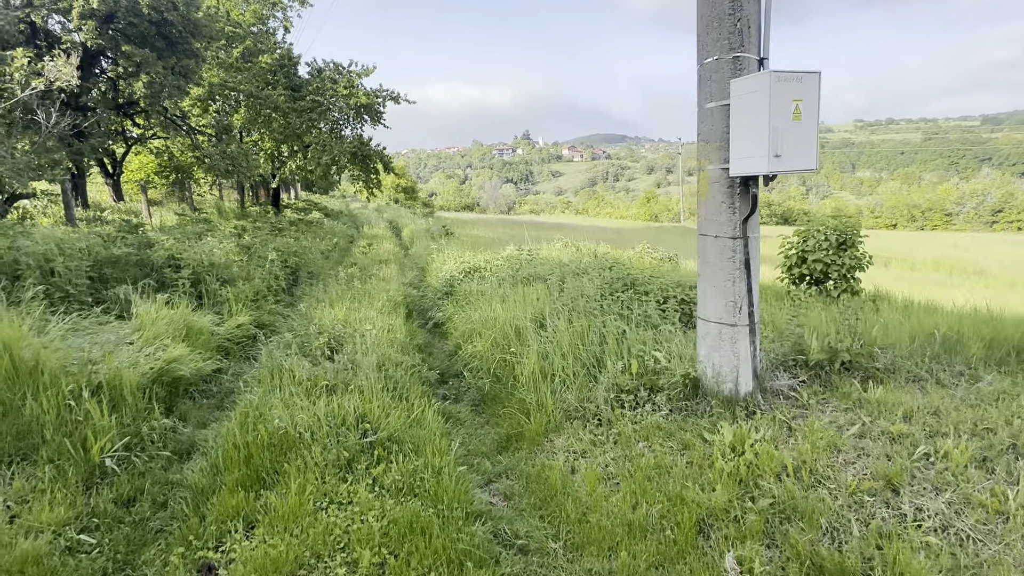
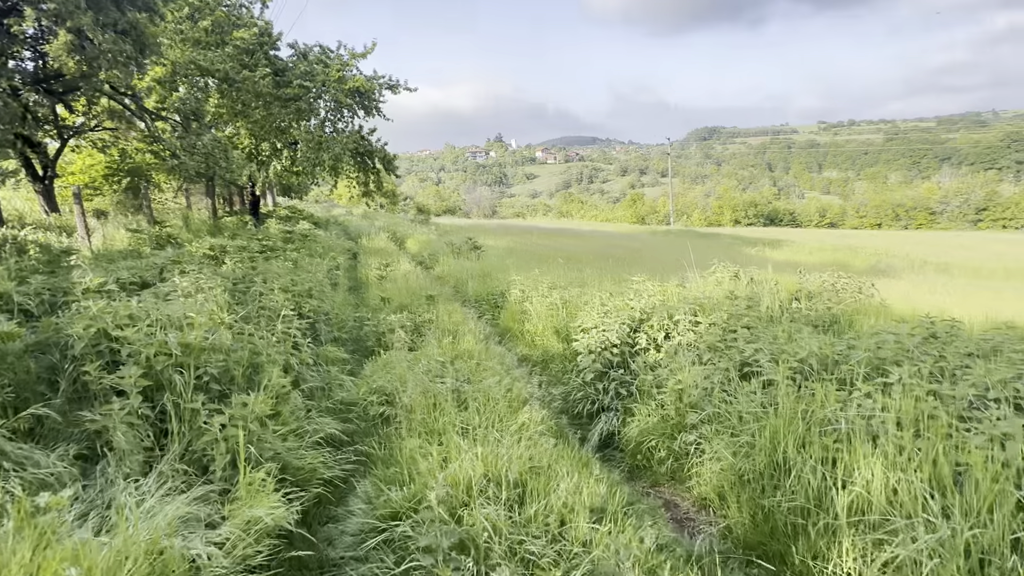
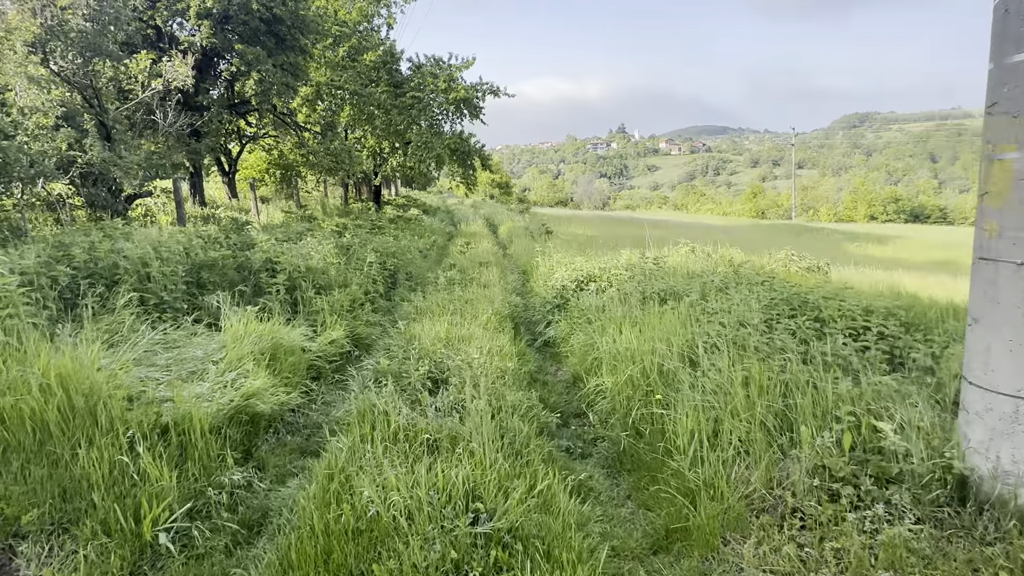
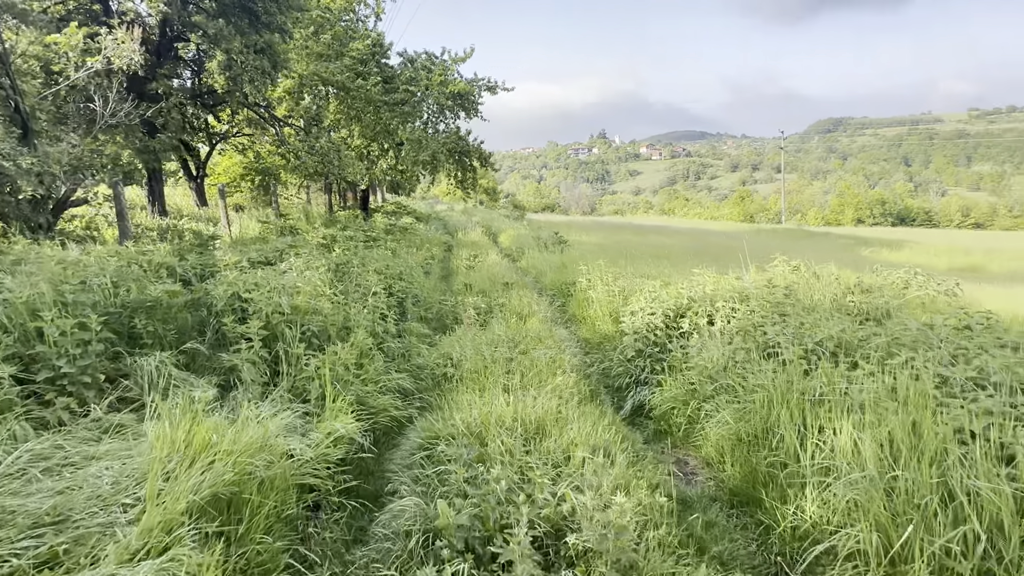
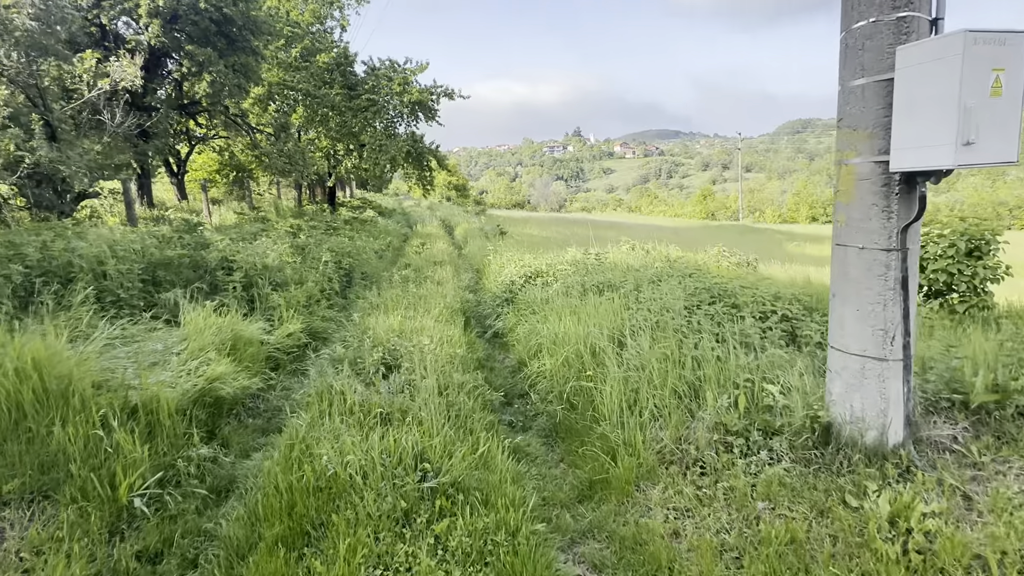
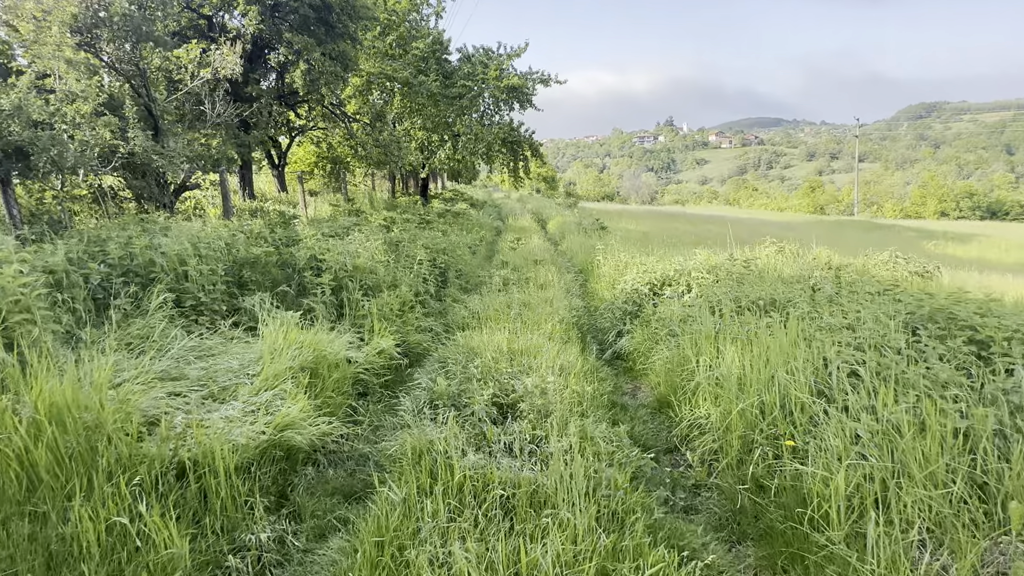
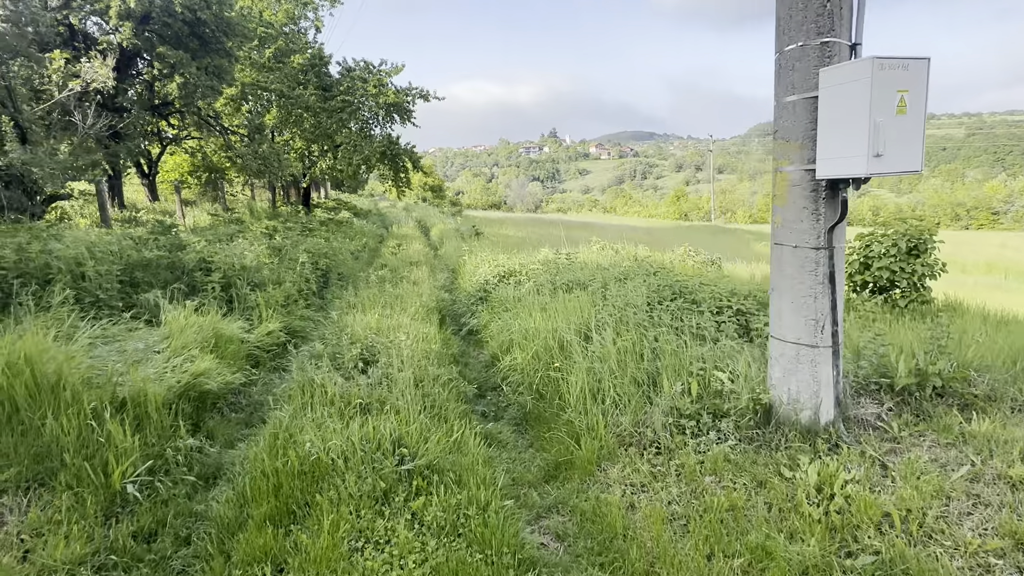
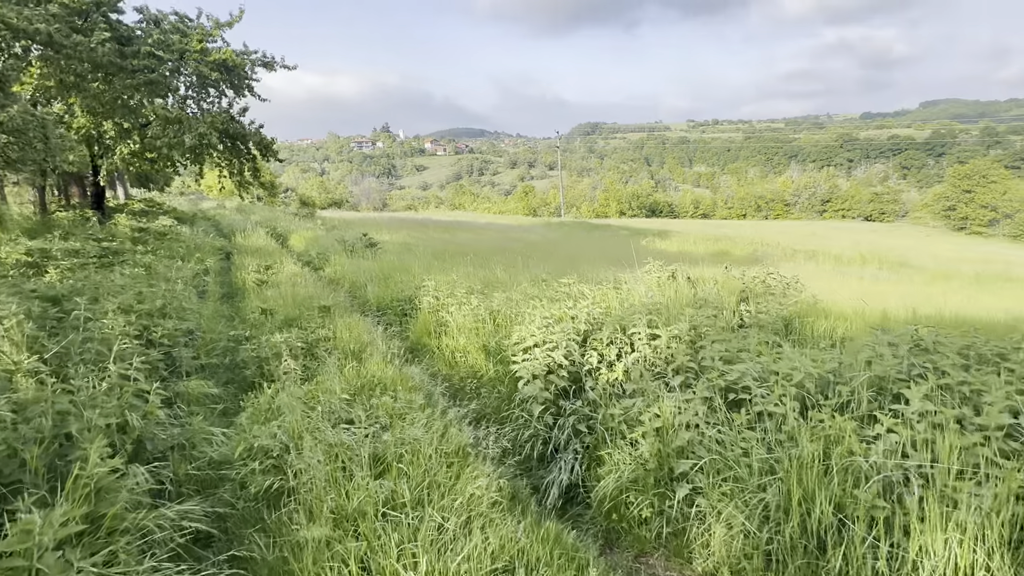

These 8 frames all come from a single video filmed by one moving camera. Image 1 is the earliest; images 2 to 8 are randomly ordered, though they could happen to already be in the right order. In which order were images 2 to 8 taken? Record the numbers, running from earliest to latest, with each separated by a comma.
7, 5, 3, 6, 4, 2, 8
